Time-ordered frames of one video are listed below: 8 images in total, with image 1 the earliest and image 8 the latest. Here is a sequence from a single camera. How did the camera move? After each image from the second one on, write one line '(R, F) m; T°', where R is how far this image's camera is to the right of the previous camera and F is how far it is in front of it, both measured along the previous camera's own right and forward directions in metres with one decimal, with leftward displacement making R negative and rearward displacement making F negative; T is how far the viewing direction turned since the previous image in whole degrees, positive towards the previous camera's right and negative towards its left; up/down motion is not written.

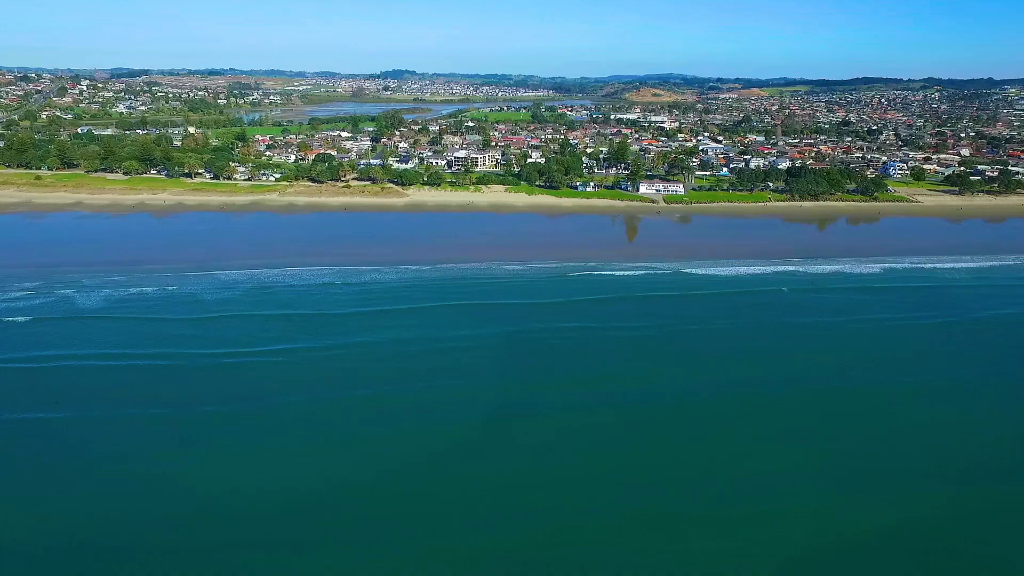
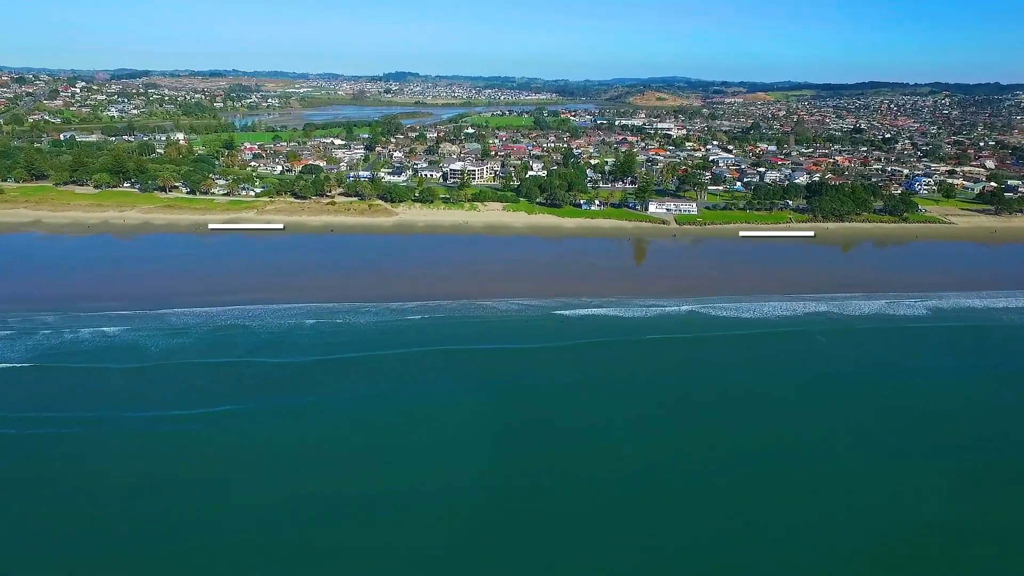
(+0.3, +2.9) m; 0°
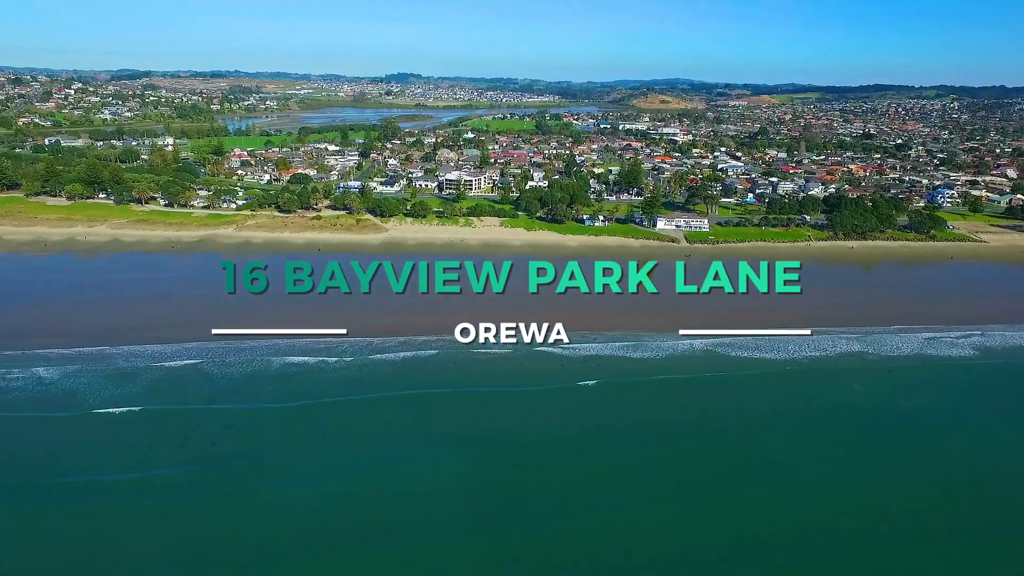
(+0.2, +2.4) m; 0°
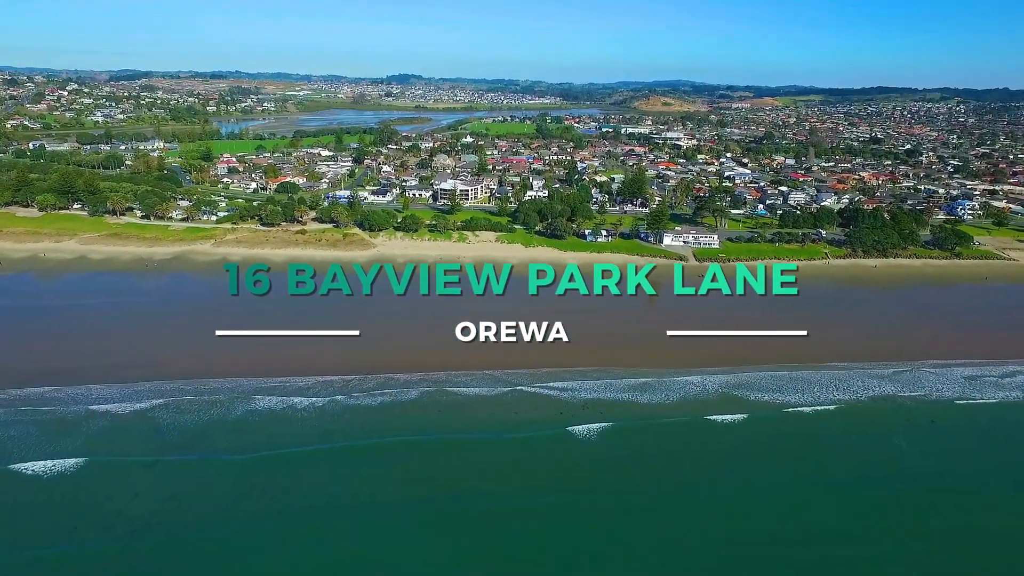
(+0.2, +2.0) m; 0°
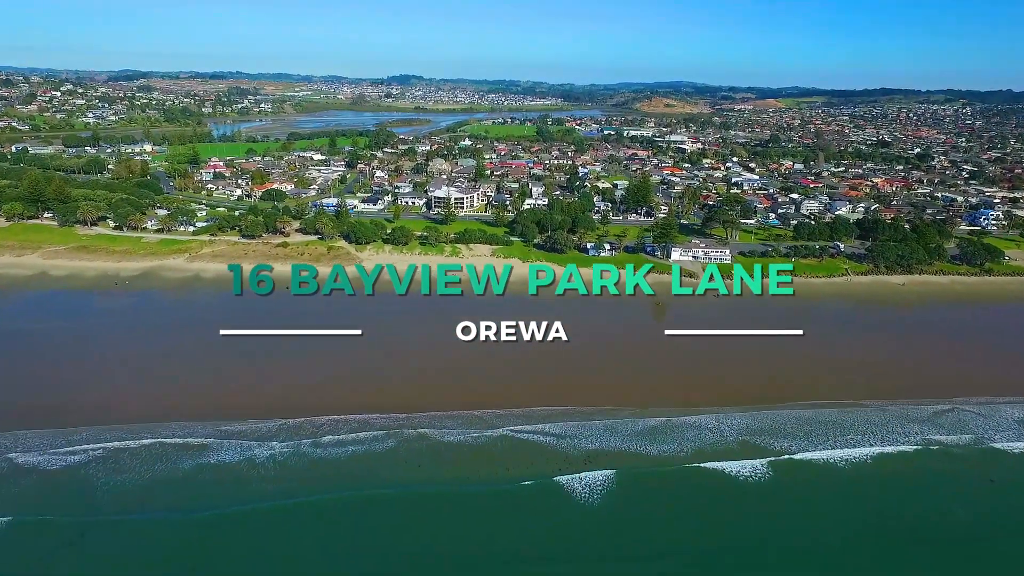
(+0.2, +2.1) m; 0°
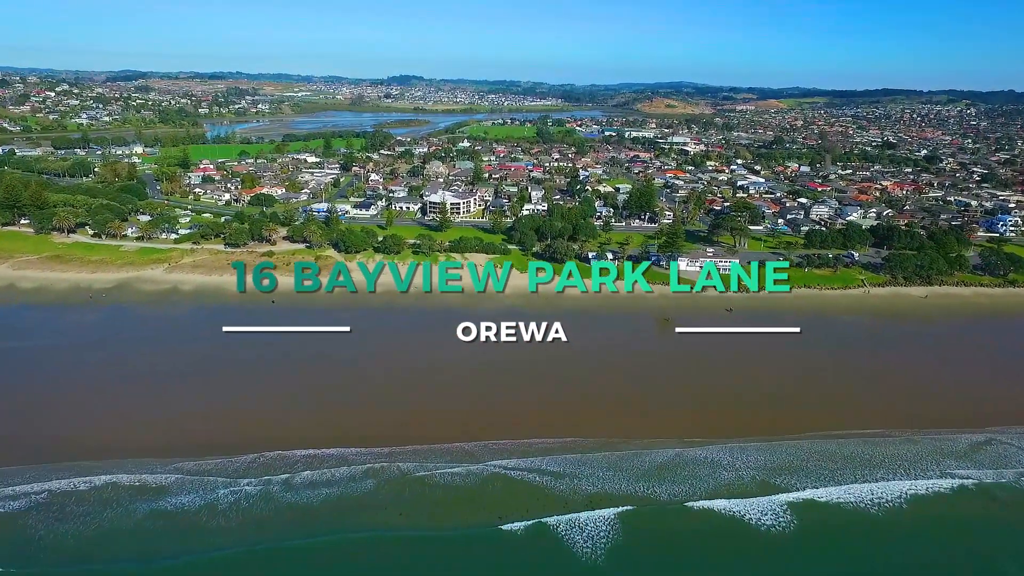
(+0.1, +1.5) m; 0°
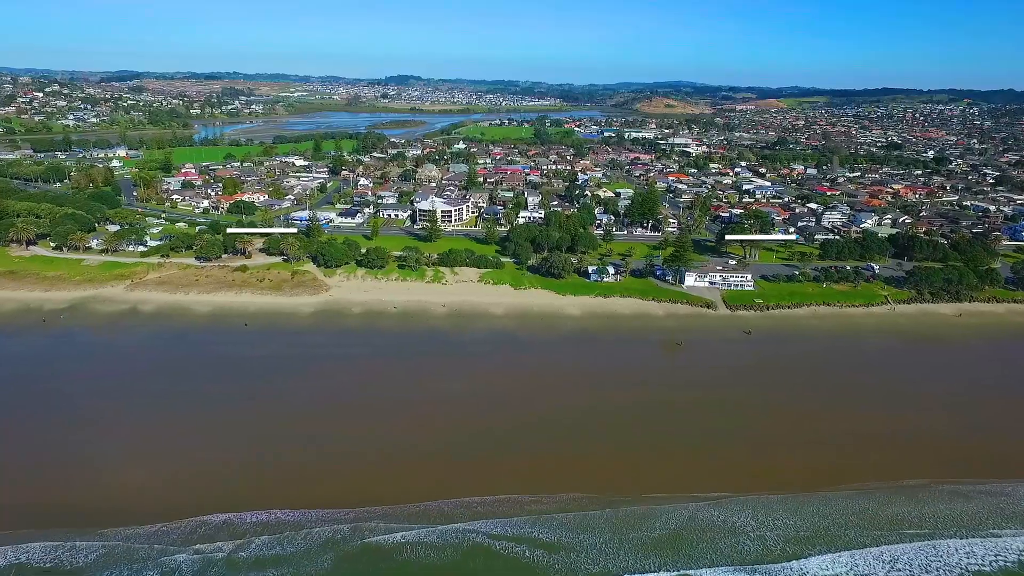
(+0.2, +2.1) m; 0°
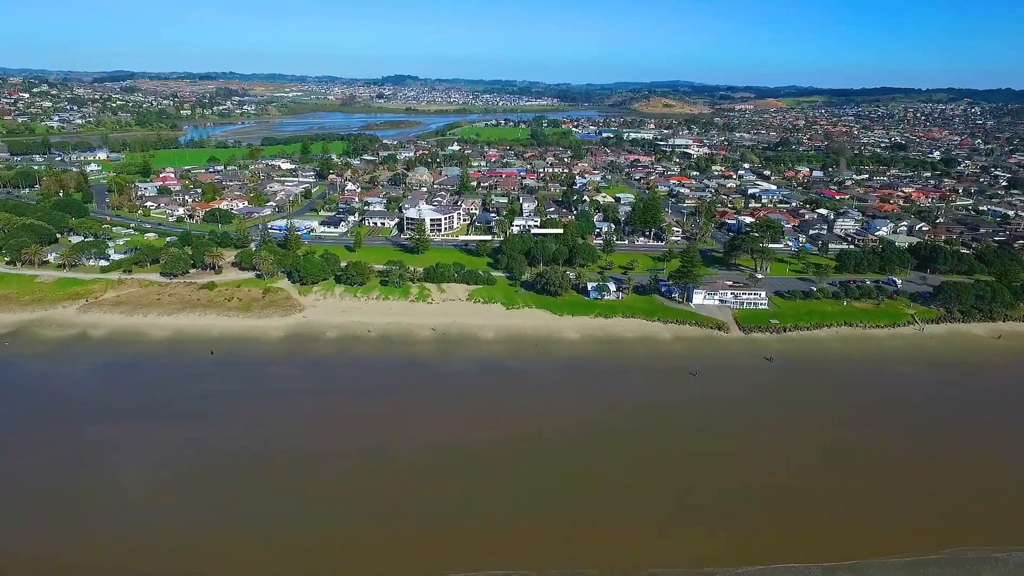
(+0.2, +2.1) m; 0°
